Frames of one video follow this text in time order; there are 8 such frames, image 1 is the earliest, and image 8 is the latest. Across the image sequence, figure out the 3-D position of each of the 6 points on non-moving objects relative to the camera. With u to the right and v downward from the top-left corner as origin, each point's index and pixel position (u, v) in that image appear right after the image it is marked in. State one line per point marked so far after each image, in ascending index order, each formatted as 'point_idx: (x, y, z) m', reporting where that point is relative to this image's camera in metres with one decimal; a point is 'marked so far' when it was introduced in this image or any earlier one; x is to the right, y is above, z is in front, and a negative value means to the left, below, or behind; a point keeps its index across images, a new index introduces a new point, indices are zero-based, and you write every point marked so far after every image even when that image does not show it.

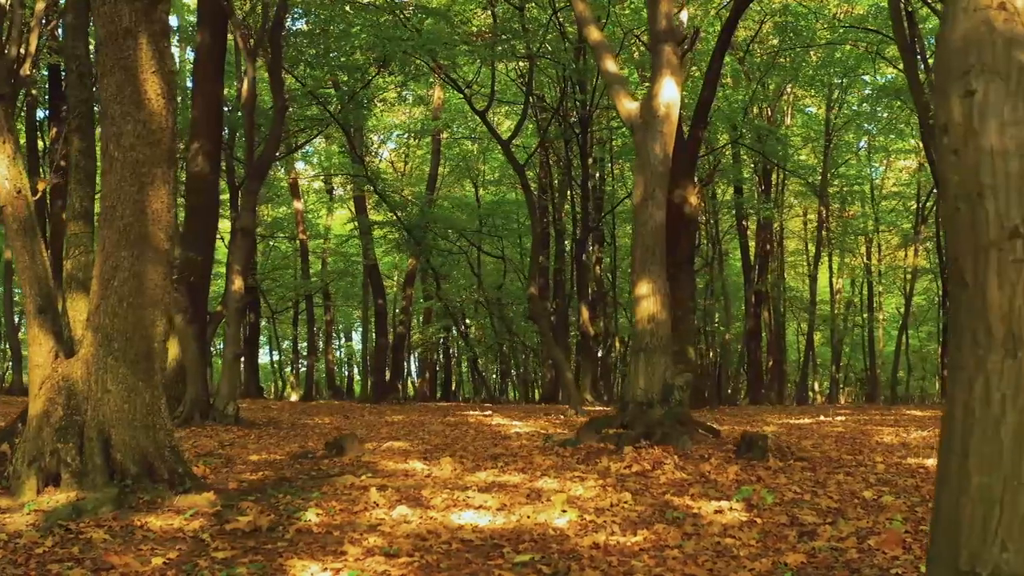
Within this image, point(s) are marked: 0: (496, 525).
0: (-0.1, -1.6, +5.3) m
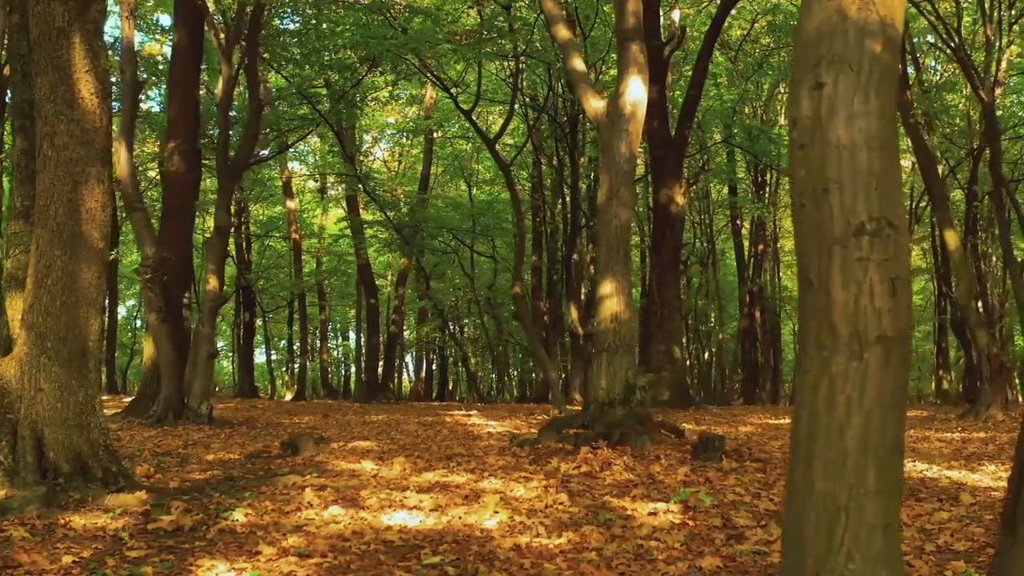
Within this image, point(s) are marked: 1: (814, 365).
0: (-0.6, -1.6, +5.3) m
1: (+0.9, -0.2, +2.3) m
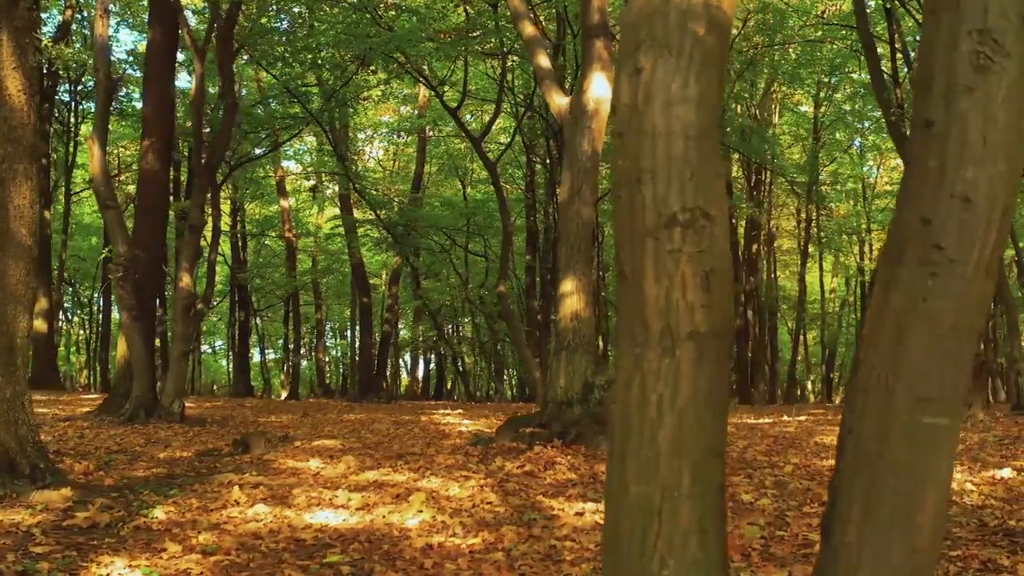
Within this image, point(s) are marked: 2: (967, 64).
0: (-1.1, -1.6, +5.2) m
1: (+0.3, -0.2, +2.3) m
2: (+1.2, +0.6, +2.0) m
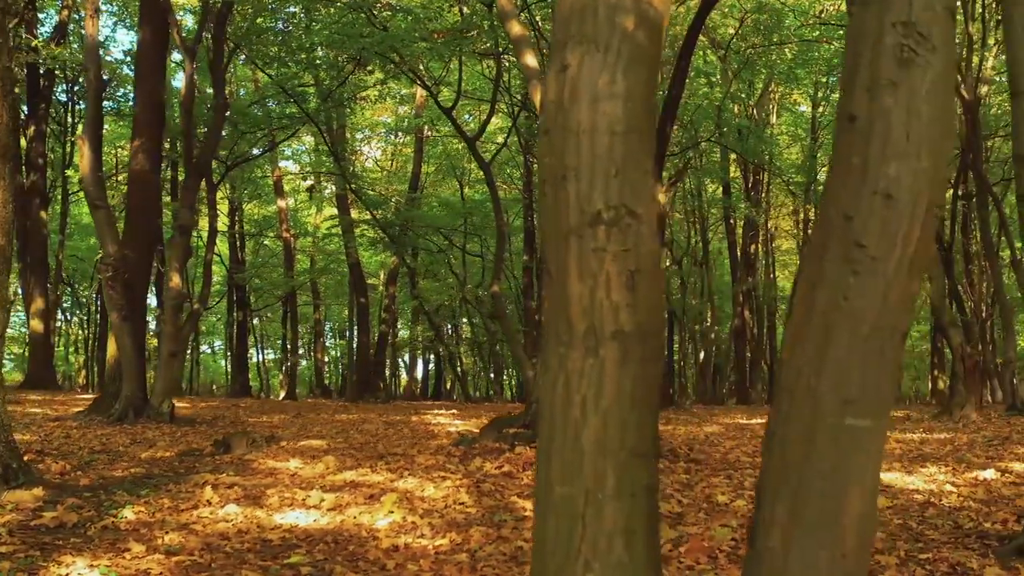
0: (-1.3, -1.6, +5.2) m
1: (+0.1, -0.2, +2.2) m
2: (+0.9, +0.6, +1.9) m
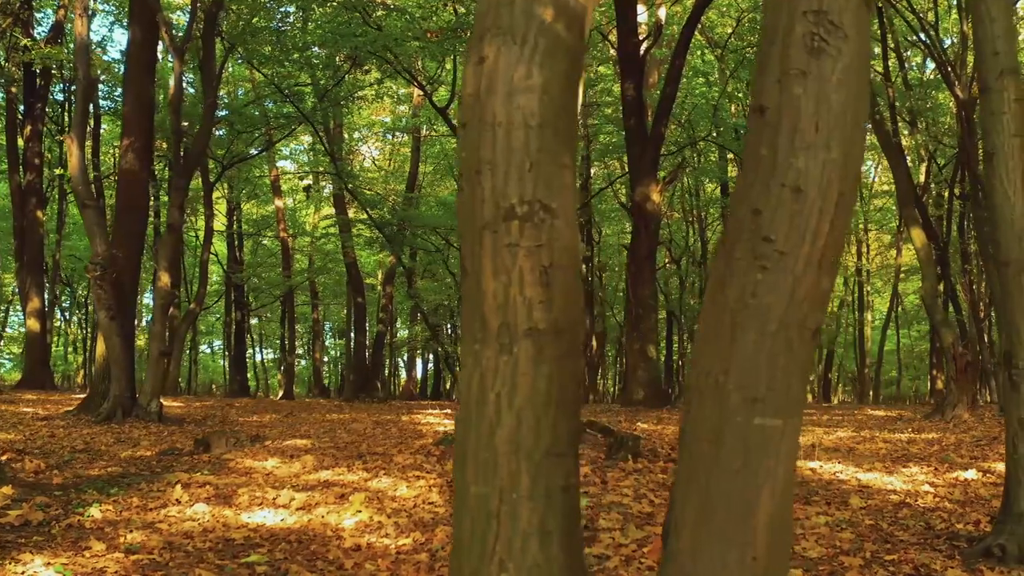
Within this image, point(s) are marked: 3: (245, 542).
0: (-1.5, -1.5, +5.2) m
1: (-0.1, -0.2, +2.2) m
2: (+0.7, +0.6, +1.9) m
3: (-1.6, -1.5, +4.8) m
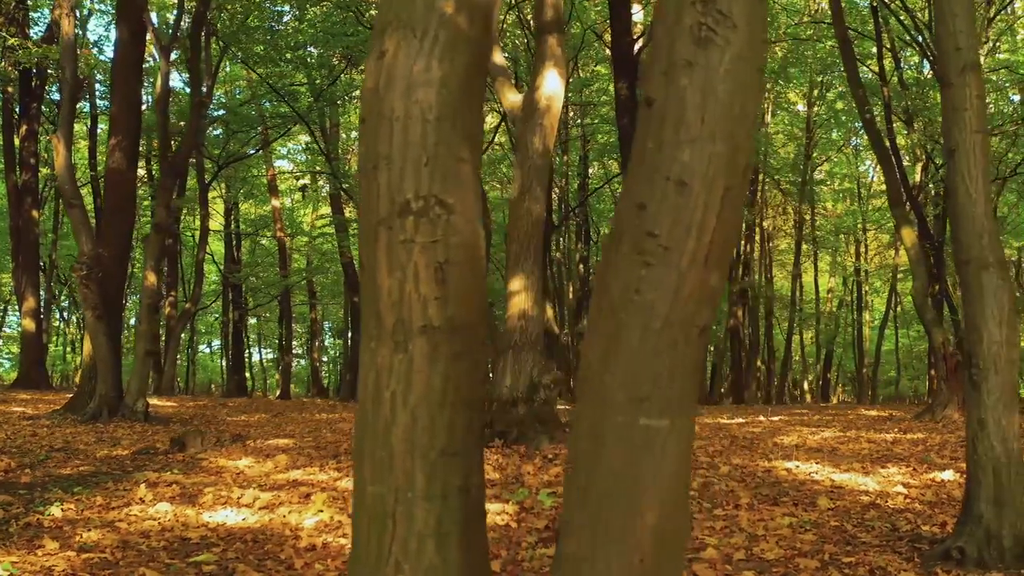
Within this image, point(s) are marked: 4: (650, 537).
0: (-1.8, -1.5, +5.2) m
1: (-0.4, -0.2, +2.2) m
2: (+0.4, +0.6, +1.9) m
3: (-1.9, -1.5, +4.8) m
4: (+0.3, -0.6, +1.9) m
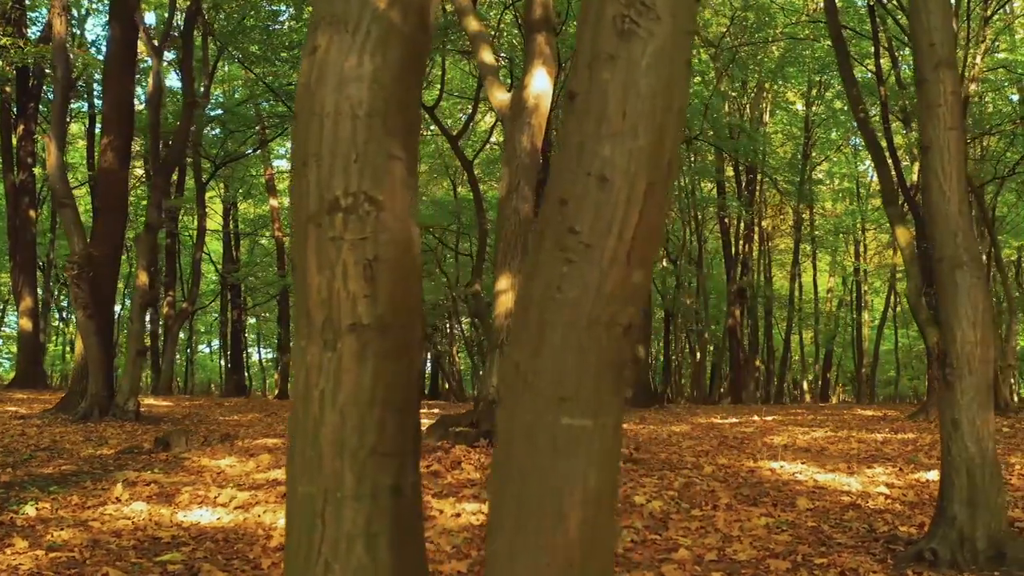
0: (-1.9, -1.5, +5.2) m
1: (-0.6, -0.2, +2.2) m
2: (+0.2, +0.6, +1.8) m
3: (-2.0, -1.5, +4.8) m
4: (+0.1, -0.6, +1.9) m
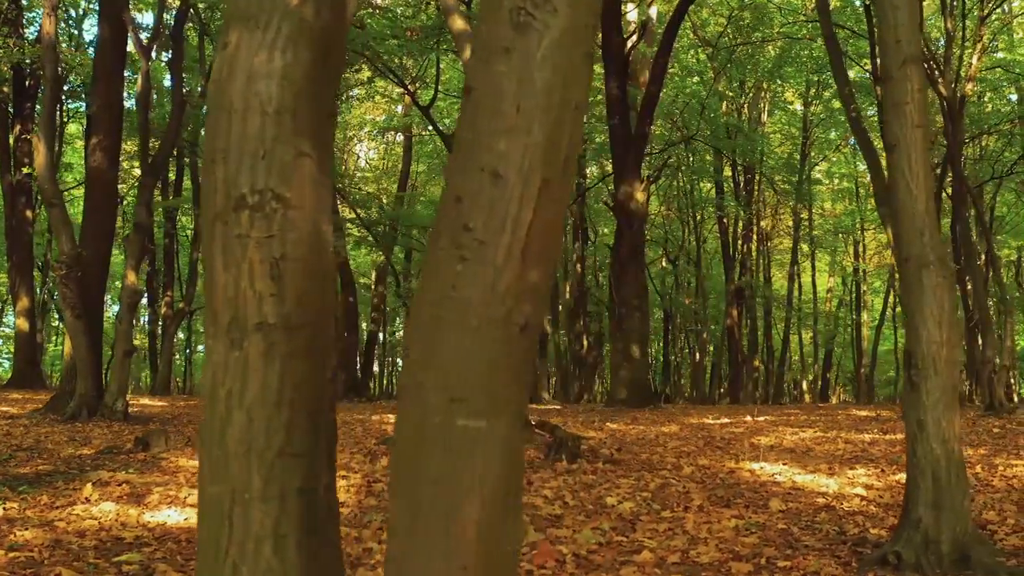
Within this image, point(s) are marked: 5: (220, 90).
0: (-2.1, -1.5, +5.1) m
1: (-0.8, -0.2, +2.1) m
2: (0.0, +0.6, +1.8) m
3: (-2.3, -1.5, +4.7) m
4: (-0.1, -0.6, +1.8) m
5: (-0.8, +0.5, +2.1) m
